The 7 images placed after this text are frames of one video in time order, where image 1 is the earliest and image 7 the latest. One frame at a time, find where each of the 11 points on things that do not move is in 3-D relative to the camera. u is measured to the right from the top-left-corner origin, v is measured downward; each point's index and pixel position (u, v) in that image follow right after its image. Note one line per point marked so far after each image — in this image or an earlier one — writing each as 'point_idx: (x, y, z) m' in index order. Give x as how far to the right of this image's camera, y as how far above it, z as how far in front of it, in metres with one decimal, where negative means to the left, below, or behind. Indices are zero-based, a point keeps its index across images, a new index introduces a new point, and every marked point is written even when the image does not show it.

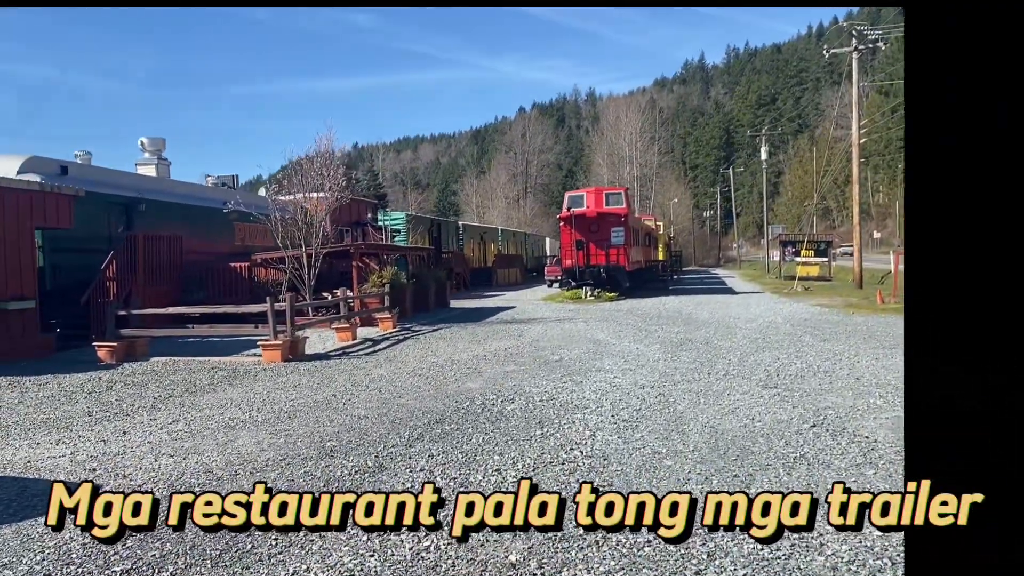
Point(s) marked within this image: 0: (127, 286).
0: (-6.1, +0.1, +14.0) m
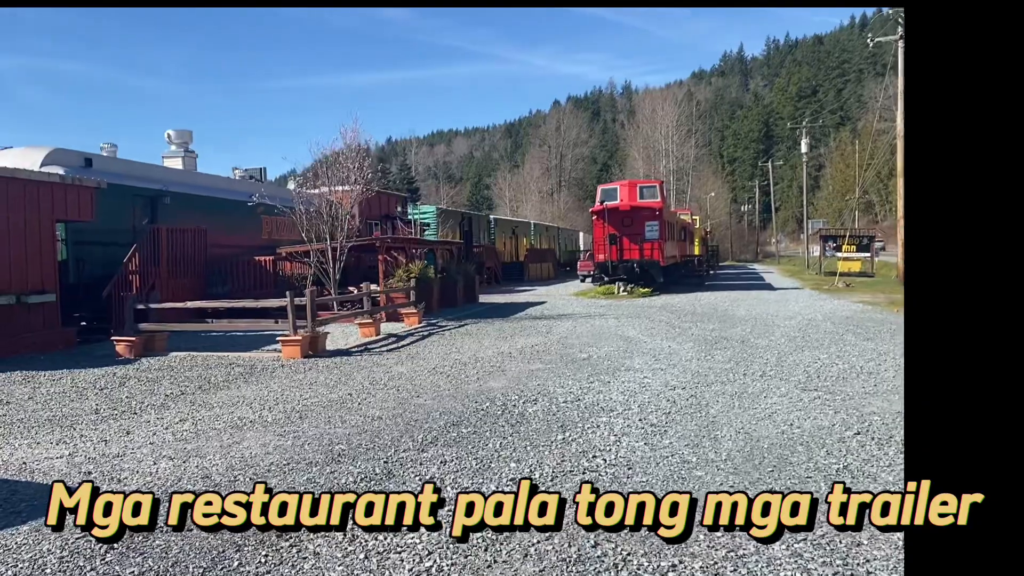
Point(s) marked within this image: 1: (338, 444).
0: (-5.7, +0.2, +13.8) m
1: (-1.3, -1.1, +6.2) m
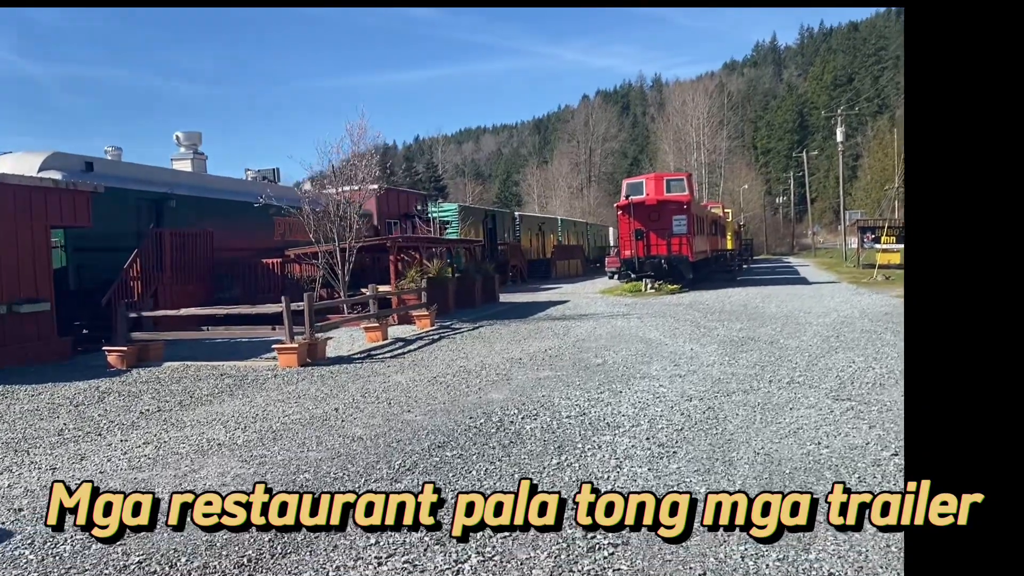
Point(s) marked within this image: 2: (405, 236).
0: (-5.5, +0.1, +13.4) m
1: (-1.4, -1.2, +5.6) m
2: (-2.0, +0.9, +15.9) m
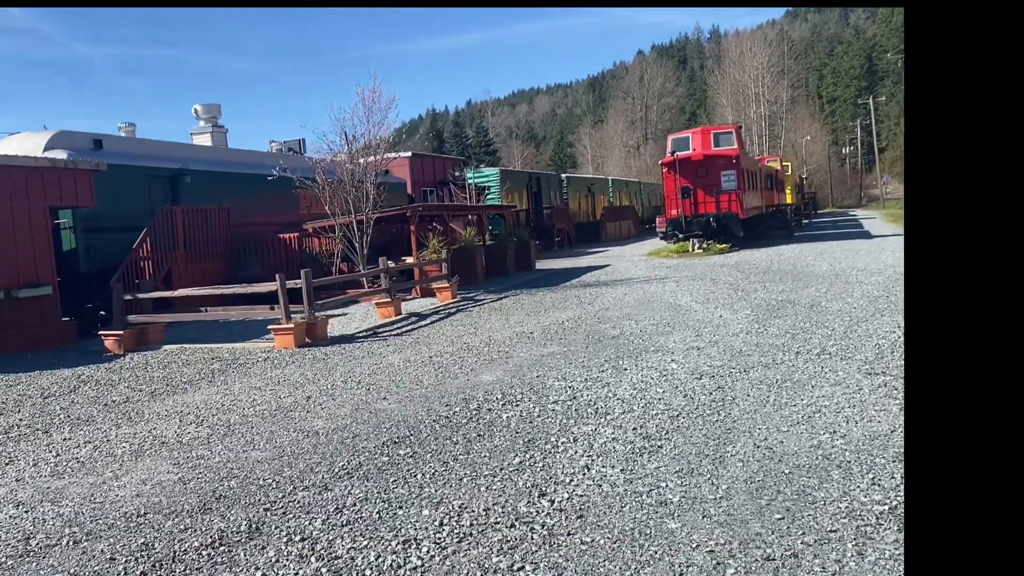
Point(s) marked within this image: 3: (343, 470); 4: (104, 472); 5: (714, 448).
0: (-5.2, +0.4, +13.0) m
1: (-1.6, -1.1, +5.0) m
2: (-1.6, +1.4, +15.2) m
3: (-1.0, -1.1, +5.0) m
4: (-2.5, -1.1, +5.3) m
5: (+1.2, -0.9, +5.1) m
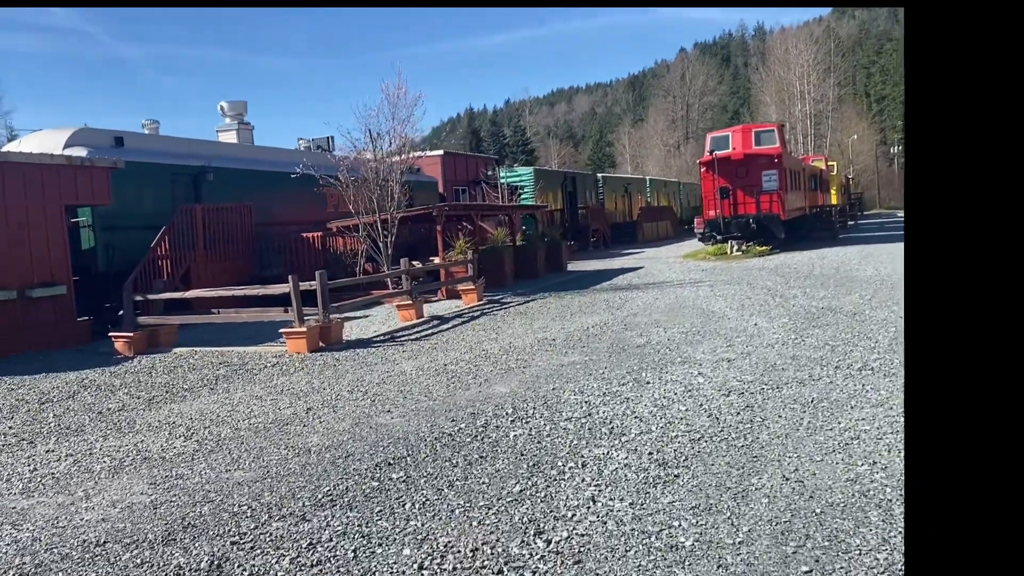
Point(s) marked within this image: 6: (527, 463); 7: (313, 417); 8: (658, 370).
0: (-4.8, +0.4, +12.7) m
1: (-1.6, -1.1, +4.6) m
2: (-1.1, +1.4, +14.8) m
3: (-1.0, -1.1, +4.6) m
4: (-2.5, -1.2, +4.9) m
5: (+1.2, -1.0, +4.5) m
6: (+0.1, -1.0, +5.0) m
7: (-1.5, -0.9, +6.4) m
8: (+1.3, -0.7, +7.6) m
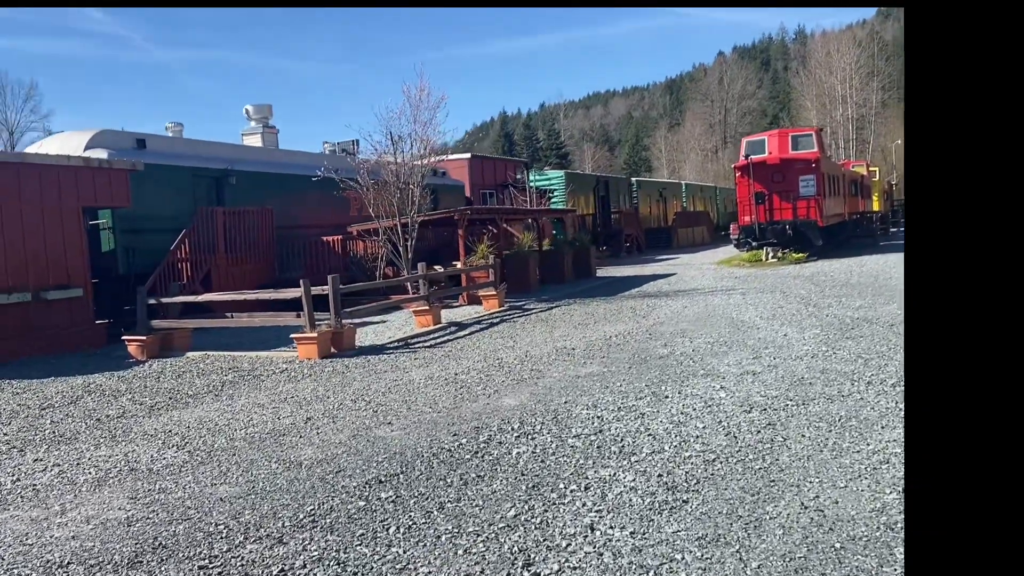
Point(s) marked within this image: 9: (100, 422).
0: (-4.5, +0.3, +12.6) m
1: (-1.6, -1.2, +4.3) m
2: (-0.6, +1.3, +14.5) m
3: (-1.0, -1.1, +4.3) m
4: (-2.5, -1.2, +4.7) m
5: (+1.1, -1.1, +4.2) m
6: (+0.1, -1.1, +4.7) m
7: (-1.4, -1.0, +6.1) m
8: (+1.4, -0.8, +7.3) m
9: (-3.2, -1.0, +6.7) m
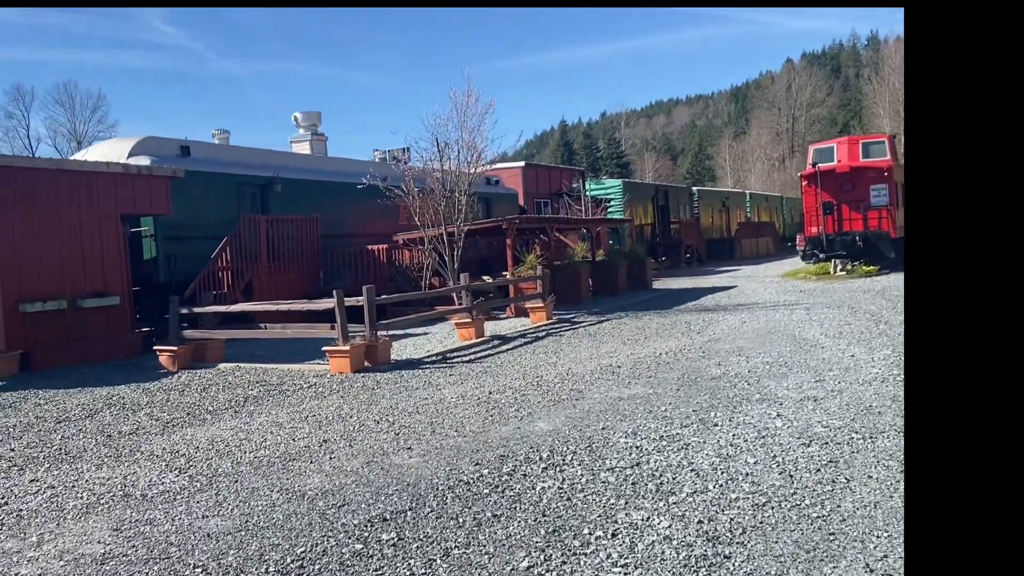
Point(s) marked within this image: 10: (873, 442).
0: (-3.8, +0.2, +12.4) m
1: (-1.6, -1.2, +3.9) m
2: (+0.2, +1.1, +14.0) m
3: (-0.9, -1.2, +3.8) m
4: (-2.4, -1.2, +4.3) m
5: (+1.2, -1.1, +3.5) m
6: (+0.2, -1.1, +4.2) m
7: (-1.2, -1.1, +5.7) m
8: (+1.7, -0.9, +6.6) m
9: (-2.9, -1.1, +6.3) m
10: (+2.3, -1.0, +5.5) m
